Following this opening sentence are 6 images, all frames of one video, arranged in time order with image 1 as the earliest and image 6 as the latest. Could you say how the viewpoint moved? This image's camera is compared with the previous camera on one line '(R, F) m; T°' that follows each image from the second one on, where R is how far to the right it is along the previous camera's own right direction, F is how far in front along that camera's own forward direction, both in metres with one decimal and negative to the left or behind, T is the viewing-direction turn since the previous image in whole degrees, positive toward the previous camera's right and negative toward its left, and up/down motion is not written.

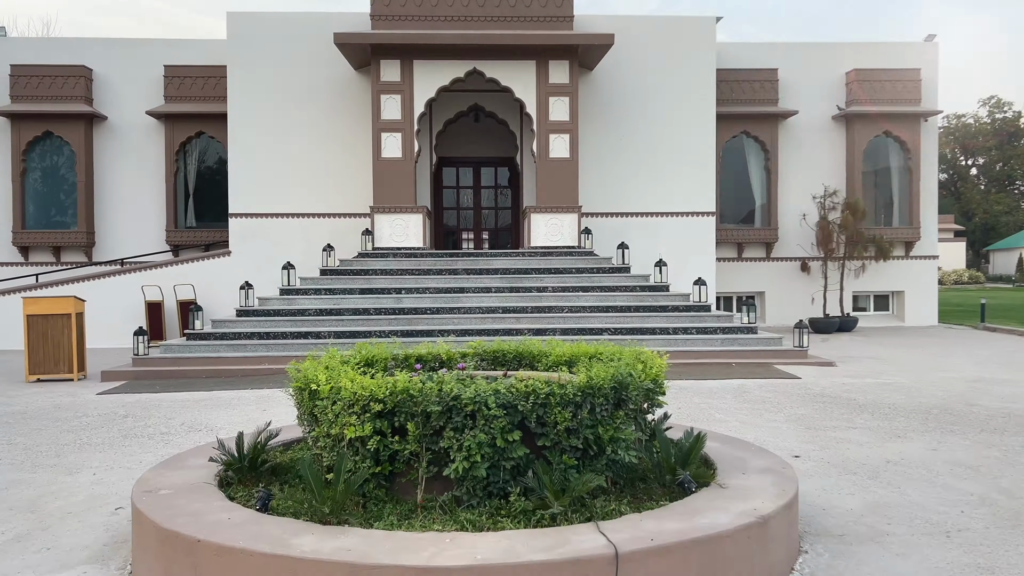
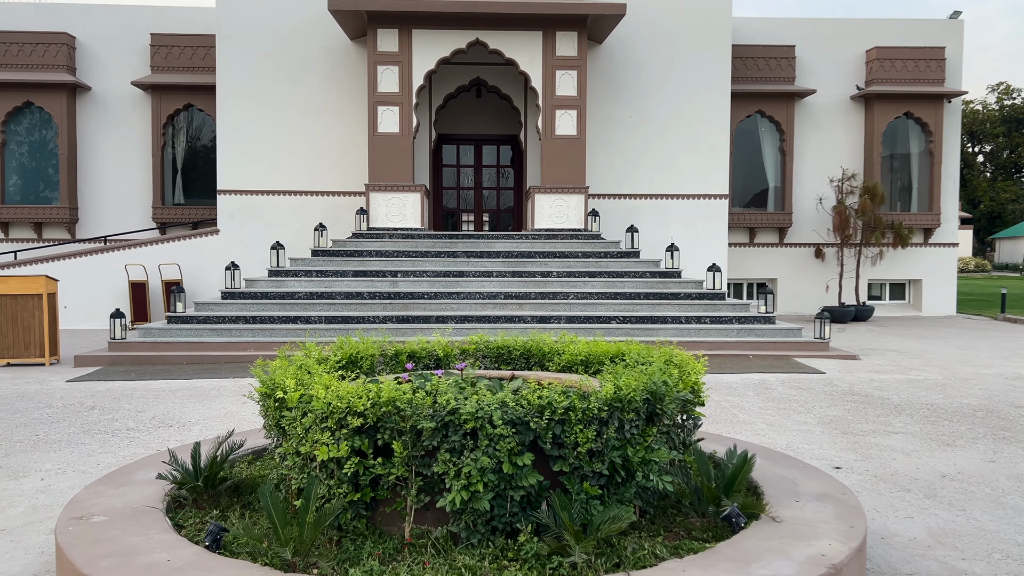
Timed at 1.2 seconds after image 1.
(0.0, +0.6) m; 0°
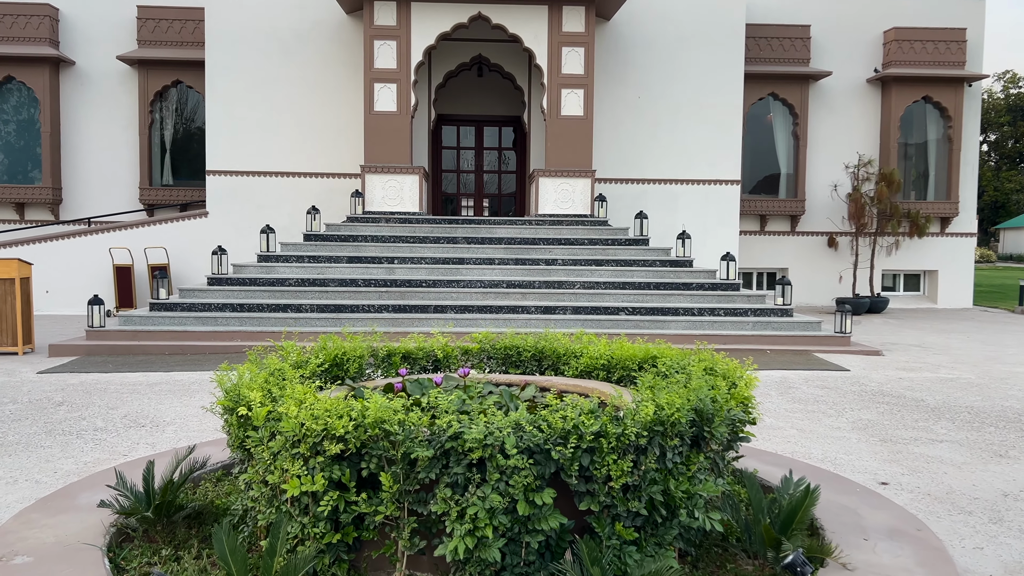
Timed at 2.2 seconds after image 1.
(-0.1, +0.5) m; 0°
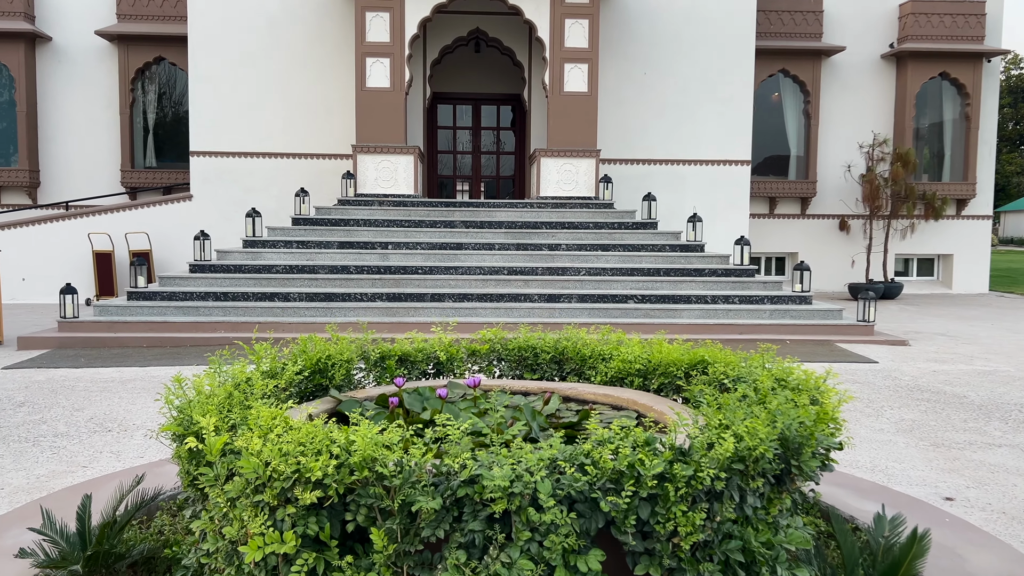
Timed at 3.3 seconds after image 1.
(-0.1, +0.5) m; 0°
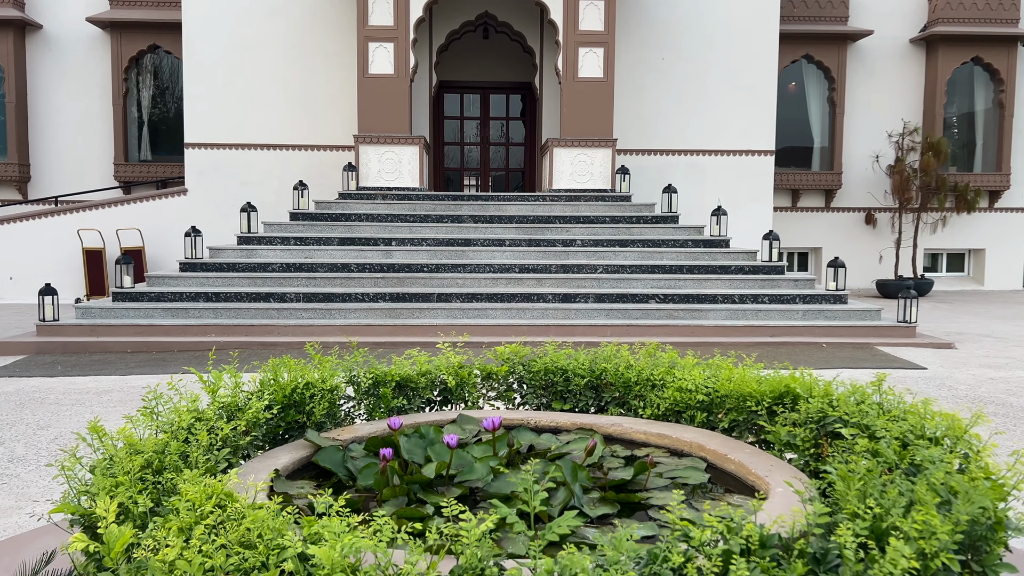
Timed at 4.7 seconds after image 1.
(-0.1, +0.6) m; 0°
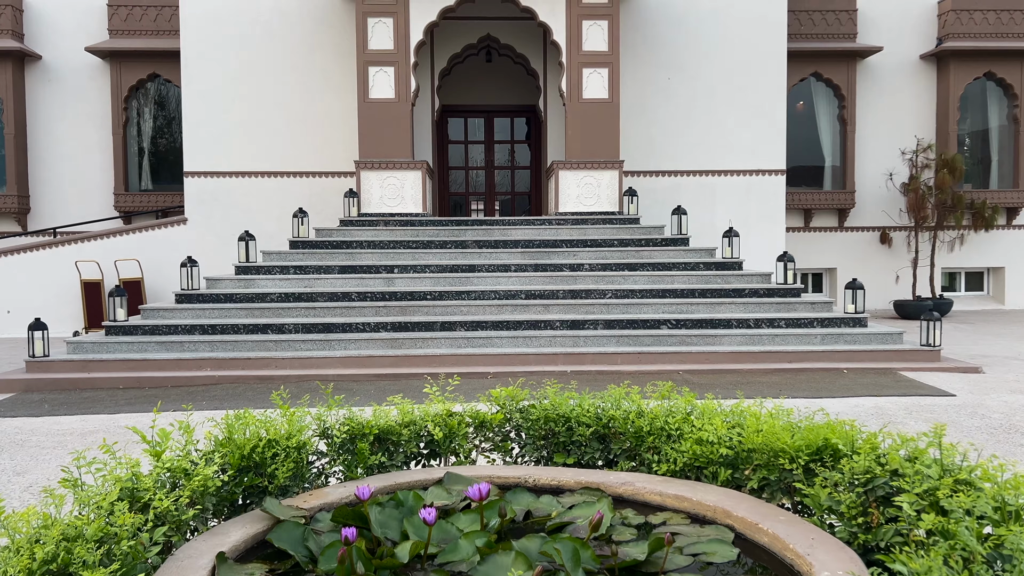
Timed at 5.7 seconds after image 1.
(0.0, +0.3) m; -1°
